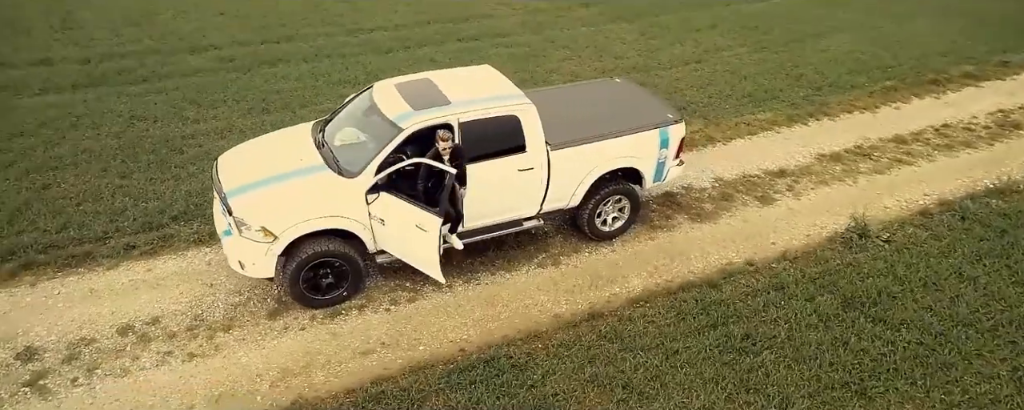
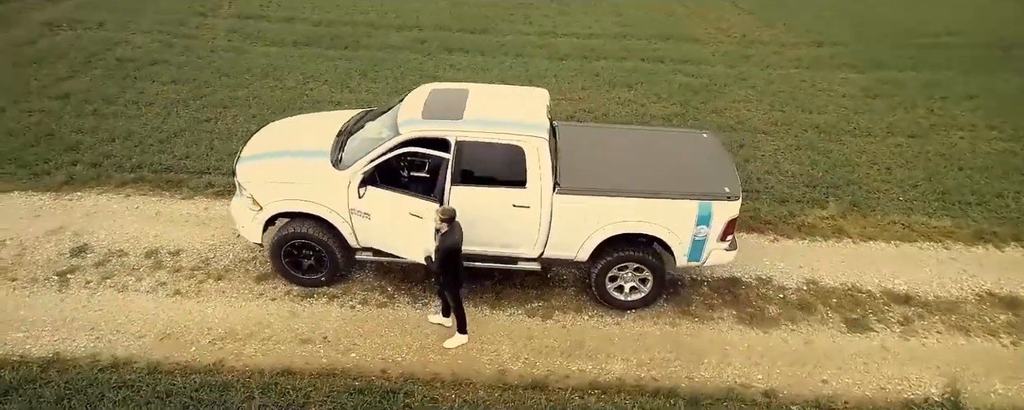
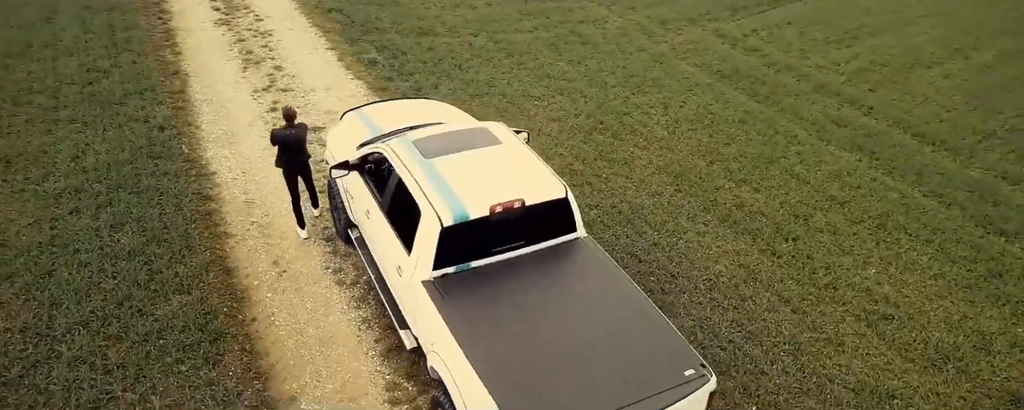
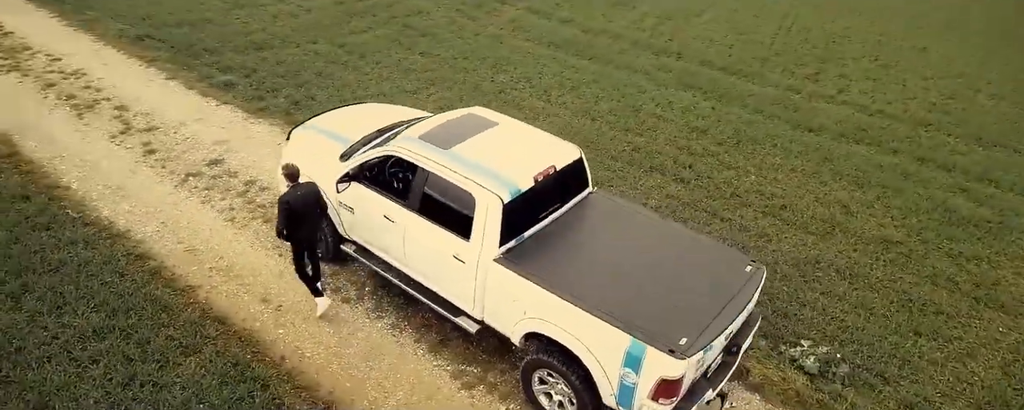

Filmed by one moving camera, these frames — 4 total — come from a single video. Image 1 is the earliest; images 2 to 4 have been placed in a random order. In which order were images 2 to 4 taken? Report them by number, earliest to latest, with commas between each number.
2, 4, 3
